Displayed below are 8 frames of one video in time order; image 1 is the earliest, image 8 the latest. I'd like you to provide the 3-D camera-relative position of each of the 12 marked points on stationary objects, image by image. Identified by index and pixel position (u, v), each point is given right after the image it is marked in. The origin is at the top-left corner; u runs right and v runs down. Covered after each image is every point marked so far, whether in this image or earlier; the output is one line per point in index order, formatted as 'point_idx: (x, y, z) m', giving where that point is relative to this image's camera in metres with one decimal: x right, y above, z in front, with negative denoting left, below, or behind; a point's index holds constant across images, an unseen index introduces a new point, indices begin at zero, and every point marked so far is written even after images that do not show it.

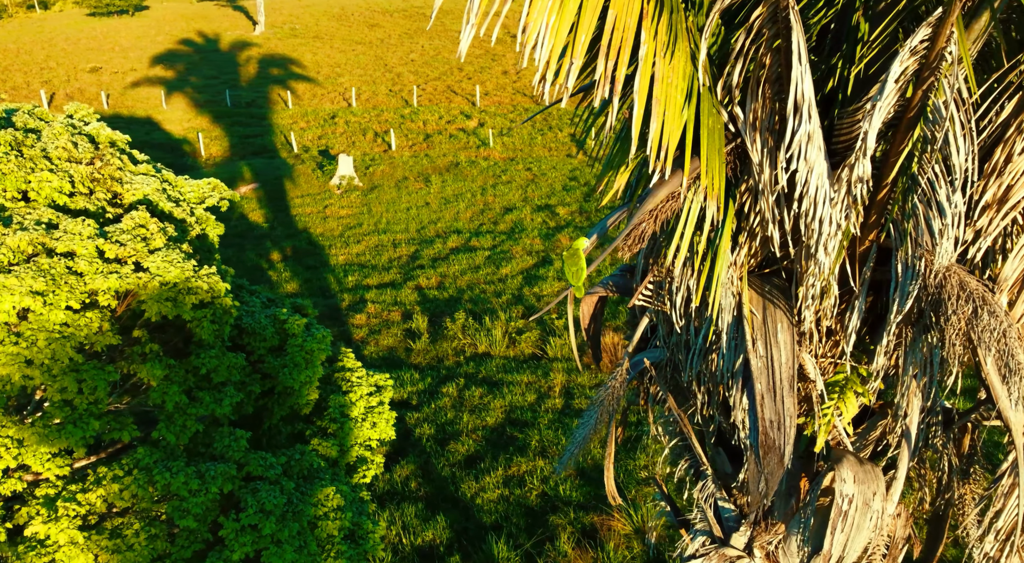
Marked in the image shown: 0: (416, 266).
0: (-1.3, +0.2, +12.6) m
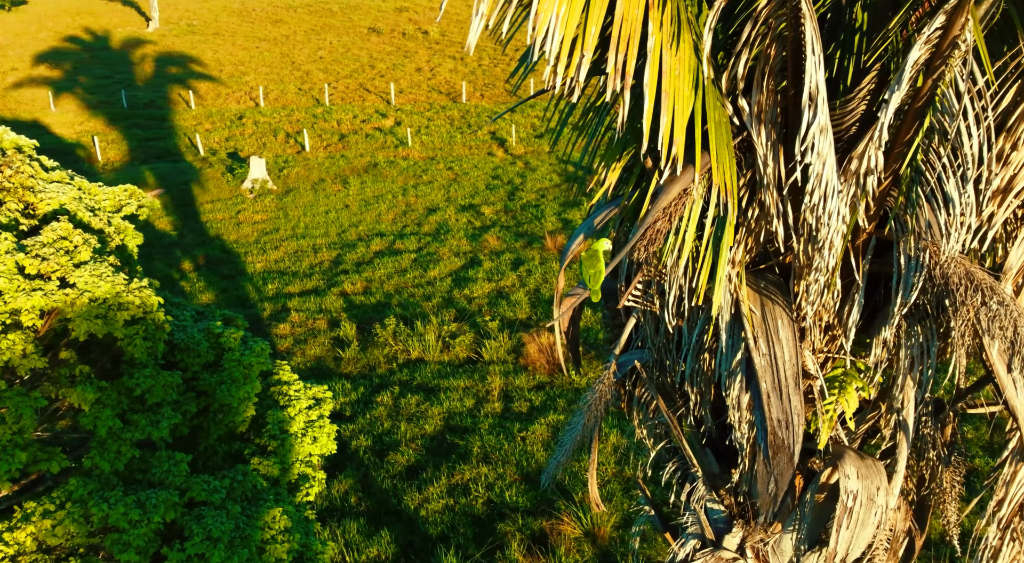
0: (-2.3, +0.1, +12.2) m
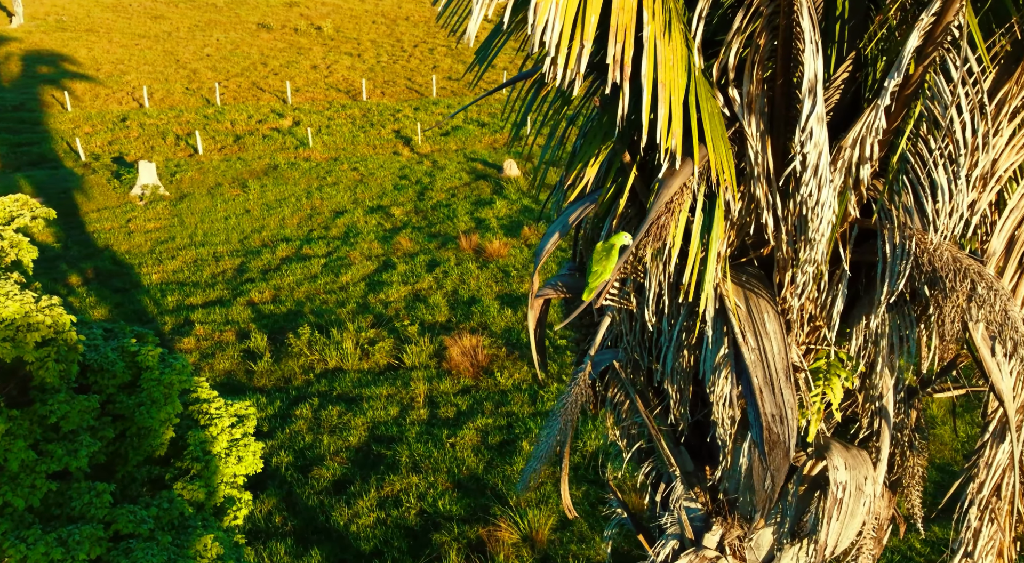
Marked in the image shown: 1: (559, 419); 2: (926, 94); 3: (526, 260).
0: (-3.4, 0.0, +11.6) m
1: (+0.2, -0.7, +4.4) m
2: (+1.5, +0.7, +3.3) m
3: (+0.2, +0.3, +11.7) m
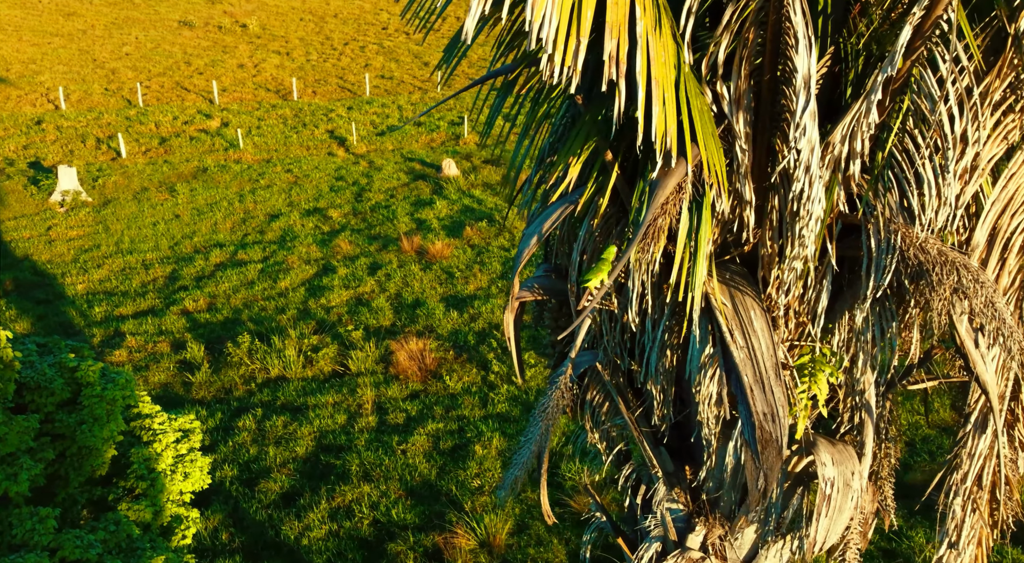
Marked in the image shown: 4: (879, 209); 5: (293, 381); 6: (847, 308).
0: (-4.2, -0.1, +11.2) m
1: (+0.1, -0.7, +4.2) m
2: (+1.5, +0.7, +3.3) m
3: (-0.5, +0.3, +11.6) m
4: (+1.4, +0.3, +3.5) m
5: (-2.3, -1.1, +9.7) m
6: (+1.4, -0.1, +3.7) m
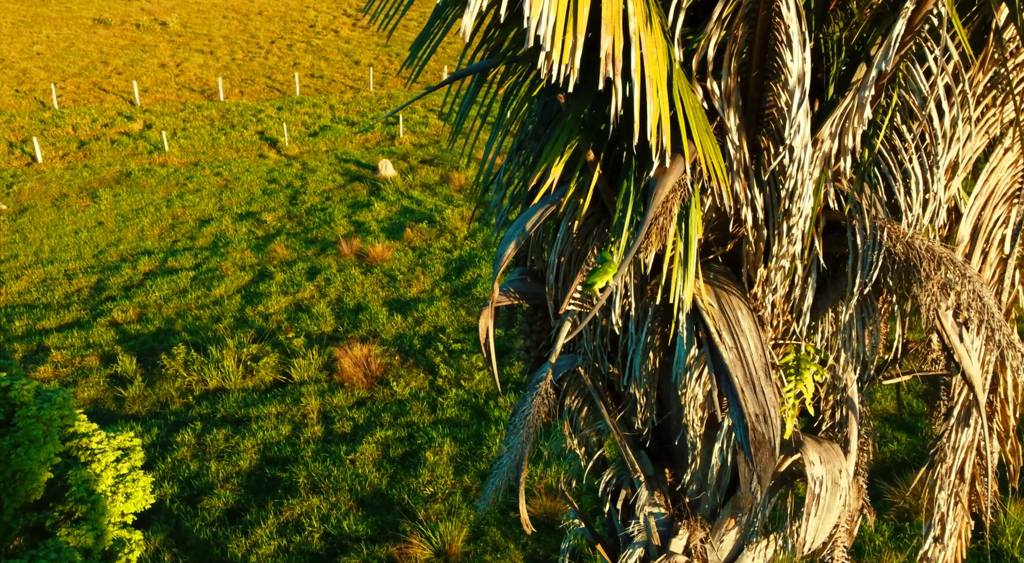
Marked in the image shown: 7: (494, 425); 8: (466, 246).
0: (-4.8, -0.2, +10.6) m
1: (0.0, -0.7, +4.1) m
2: (+1.4, +0.7, +3.3) m
3: (-1.3, +0.2, +11.4) m
4: (+1.3, +0.3, +3.4) m
5: (-2.9, -1.1, +9.3) m
6: (+1.3, -0.1, +3.7) m
7: (-0.2, -1.4, +8.9) m
8: (-0.6, +0.5, +11.7) m
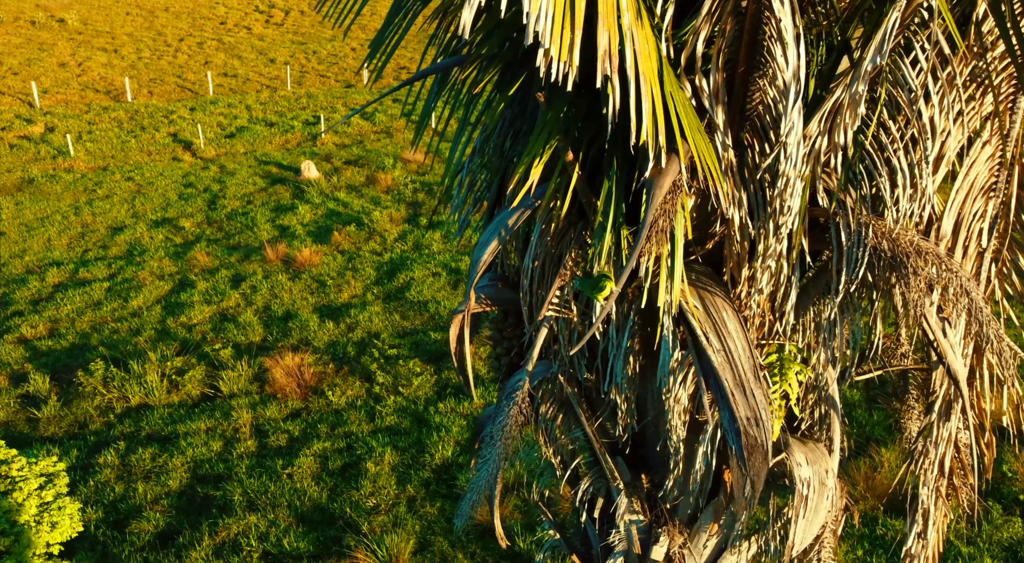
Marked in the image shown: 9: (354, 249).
0: (-5.6, -0.3, +10.0) m
1: (-0.1, -0.7, +3.9) m
2: (+1.4, +0.7, +3.3) m
3: (-2.1, +0.2, +11.0) m
4: (+1.3, +0.3, +3.4) m
5: (-3.5, -1.2, +8.8) m
6: (+1.2, -0.1, +3.7) m
7: (-0.8, -1.5, +8.7) m
8: (-1.5, +0.4, +11.4) m
9: (-2.0, +0.4, +11.4) m
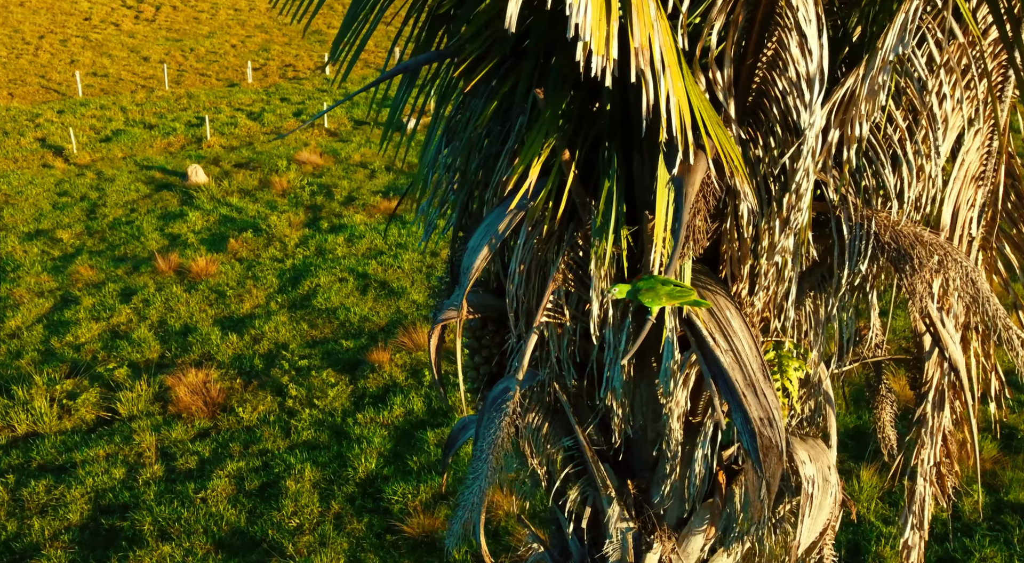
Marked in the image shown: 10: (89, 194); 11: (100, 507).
0: (-6.4, -0.6, +8.9) m
1: (-0.1, -0.7, +3.8) m
2: (+1.4, +0.8, +3.3) m
3: (-3.2, +0.1, +10.5) m
4: (+1.3, +0.3, +3.4) m
5: (-4.1, -1.4, +8.1) m
6: (+1.2, -0.1, +3.7) m
7: (-1.4, -1.5, +8.4) m
8: (-2.6, +0.3, +11.0) m
9: (-3.1, +0.3, +10.9) m
10: (-5.8, +1.2, +12.2) m
11: (-3.4, -1.9, +7.6) m
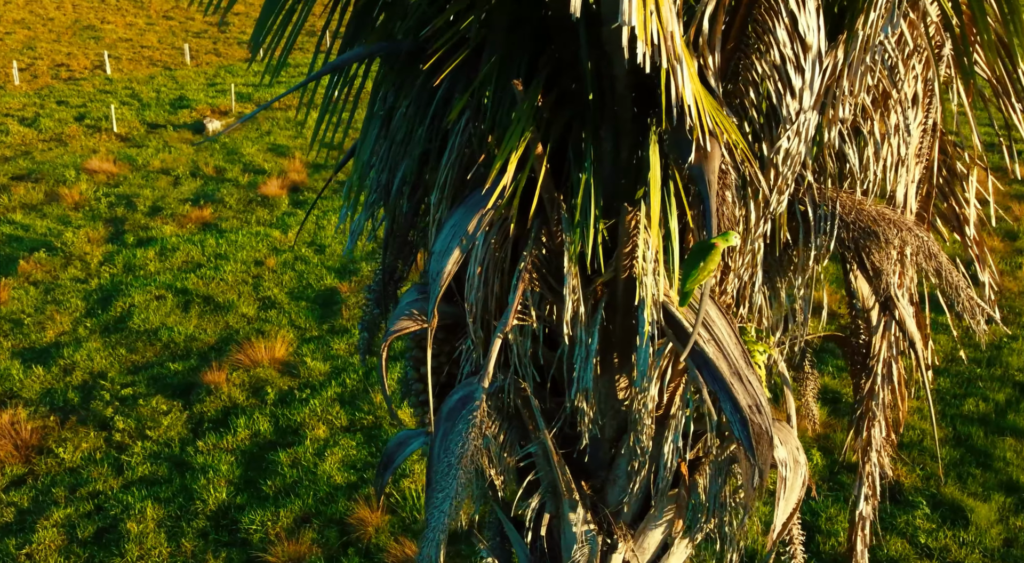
0: (-7.6, -1.0, +7.0) m
1: (-0.2, -0.8, +3.6) m
2: (+1.2, +0.8, +3.5) m
3: (-4.9, -0.2, +9.3) m
4: (+1.1, +0.4, +3.6) m
5: (-5.2, -1.7, +6.8) m
6: (+1.0, 0.0, +3.9) m
7: (-2.6, -1.7, +7.7) m
8: (-4.5, +0.1, +9.9) m
9: (-5.0, 0.0, +9.7) m
10: (-8.0, +0.7, +10.3) m
11: (-4.3, -2.2, +6.4) m
